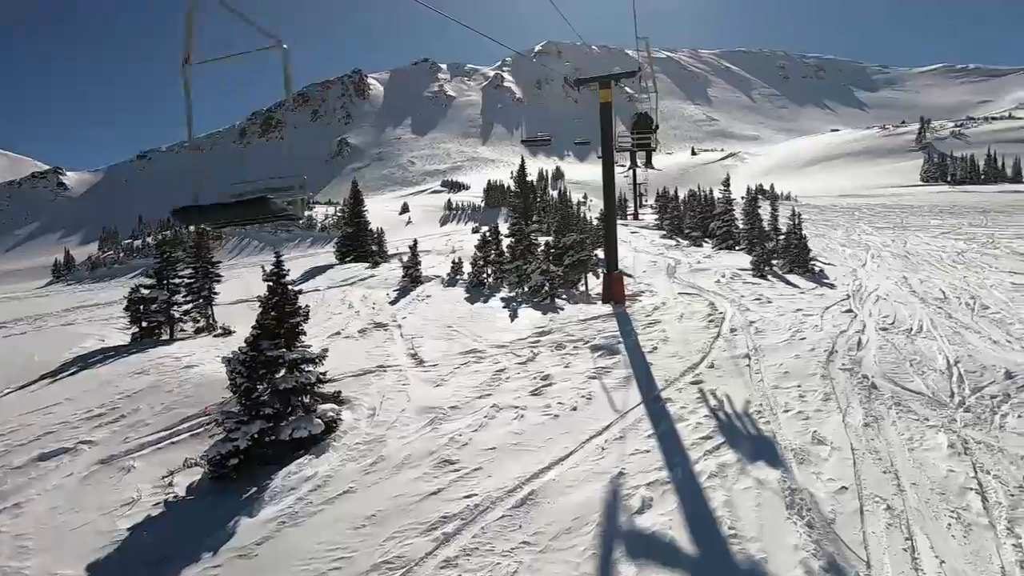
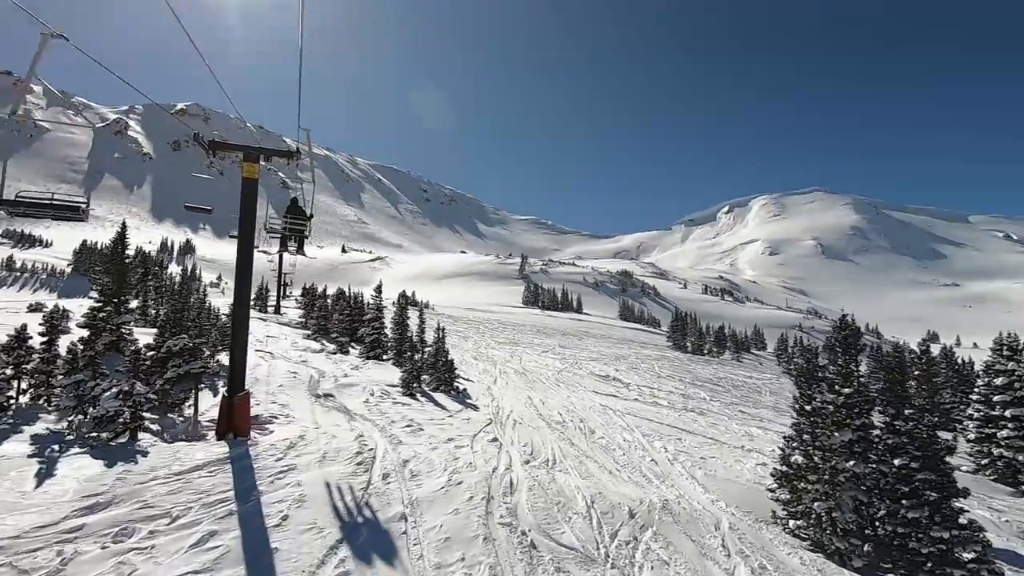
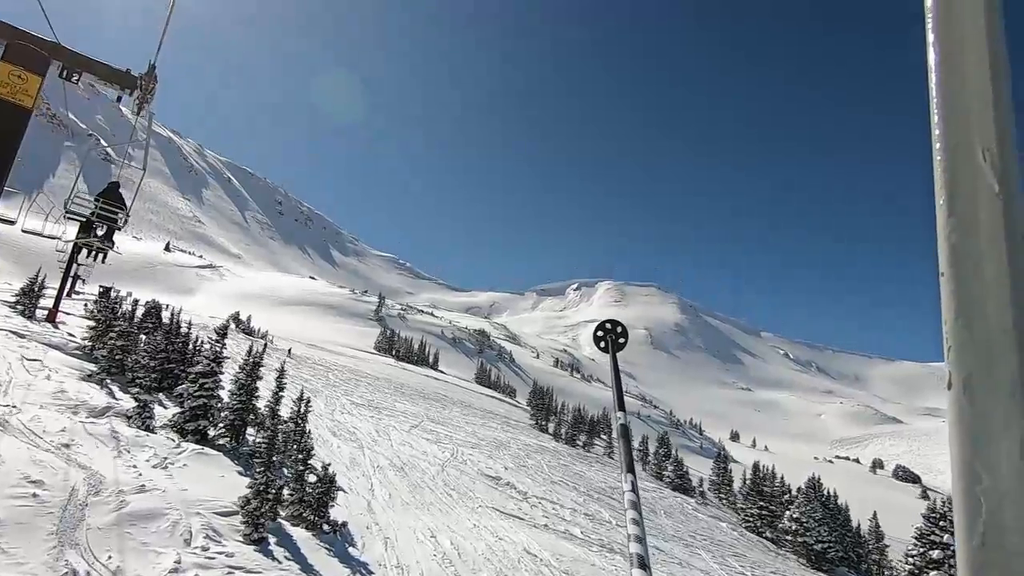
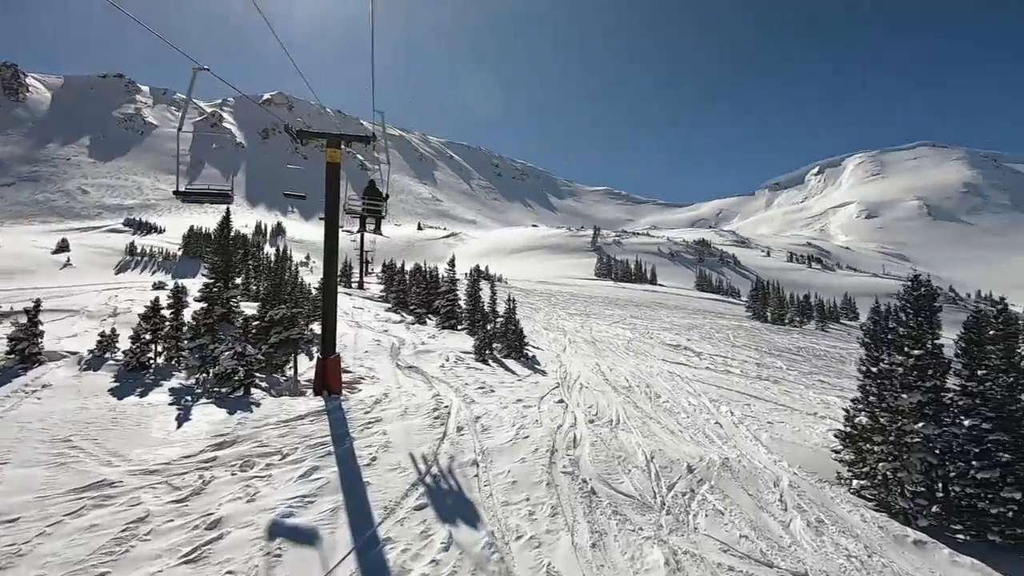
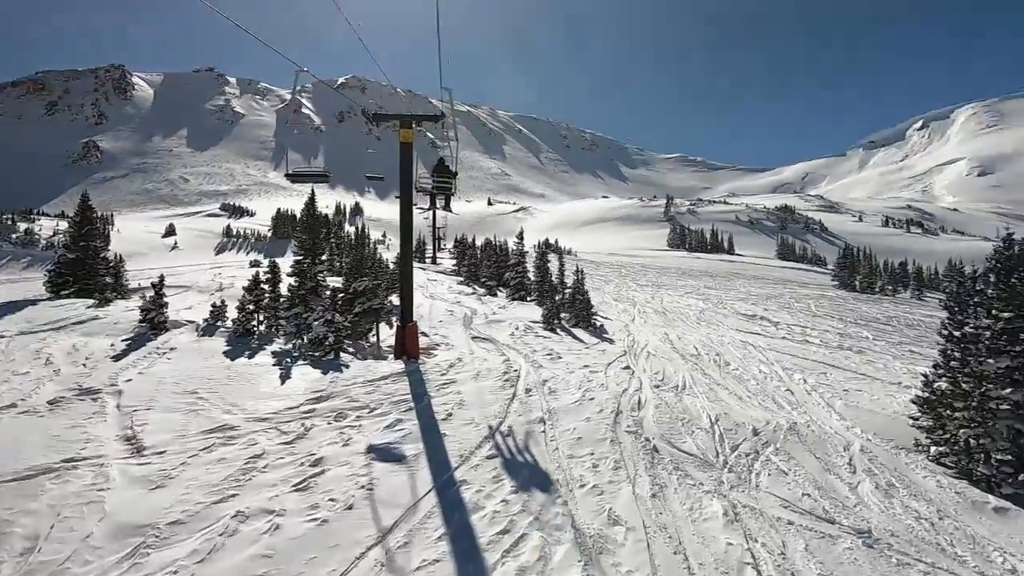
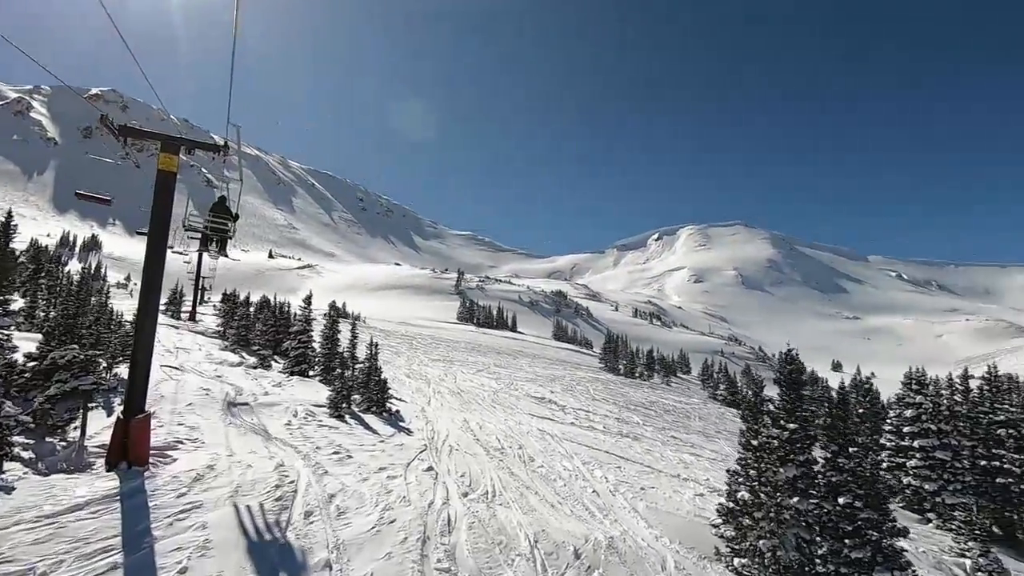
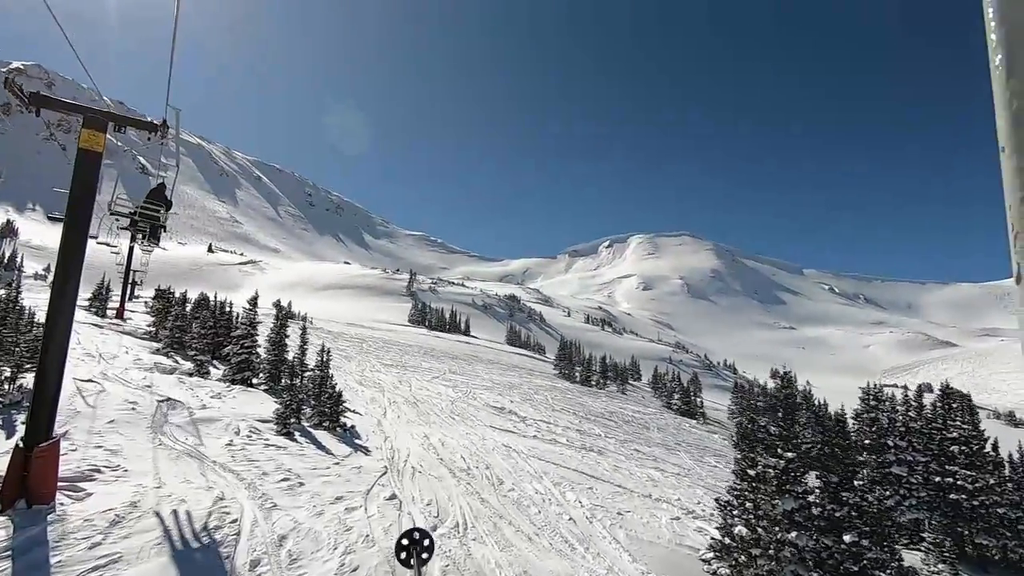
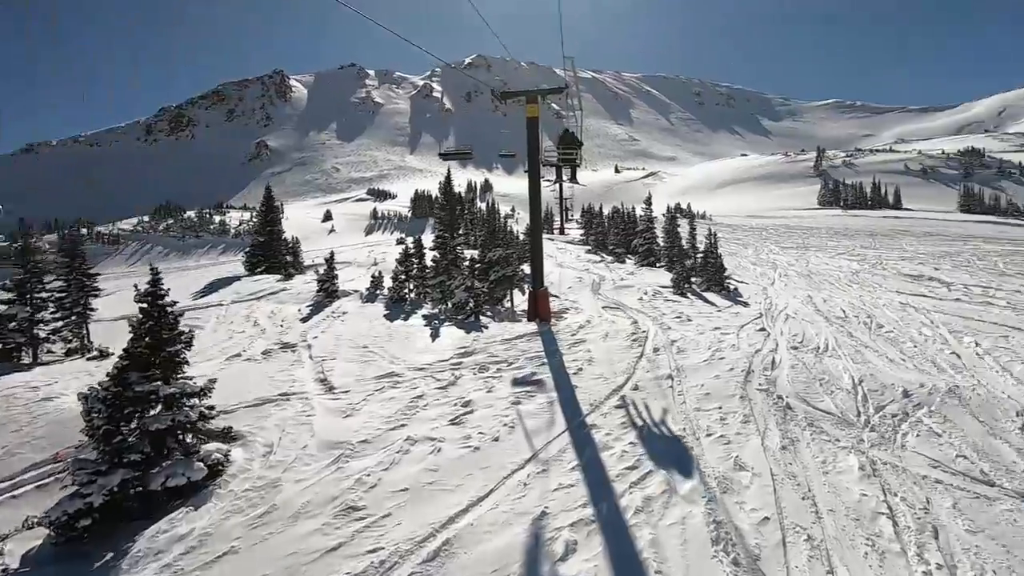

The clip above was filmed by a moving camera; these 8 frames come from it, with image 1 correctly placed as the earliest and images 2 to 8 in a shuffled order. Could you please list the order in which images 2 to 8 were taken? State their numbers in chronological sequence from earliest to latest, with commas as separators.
8, 5, 4, 2, 6, 7, 3
